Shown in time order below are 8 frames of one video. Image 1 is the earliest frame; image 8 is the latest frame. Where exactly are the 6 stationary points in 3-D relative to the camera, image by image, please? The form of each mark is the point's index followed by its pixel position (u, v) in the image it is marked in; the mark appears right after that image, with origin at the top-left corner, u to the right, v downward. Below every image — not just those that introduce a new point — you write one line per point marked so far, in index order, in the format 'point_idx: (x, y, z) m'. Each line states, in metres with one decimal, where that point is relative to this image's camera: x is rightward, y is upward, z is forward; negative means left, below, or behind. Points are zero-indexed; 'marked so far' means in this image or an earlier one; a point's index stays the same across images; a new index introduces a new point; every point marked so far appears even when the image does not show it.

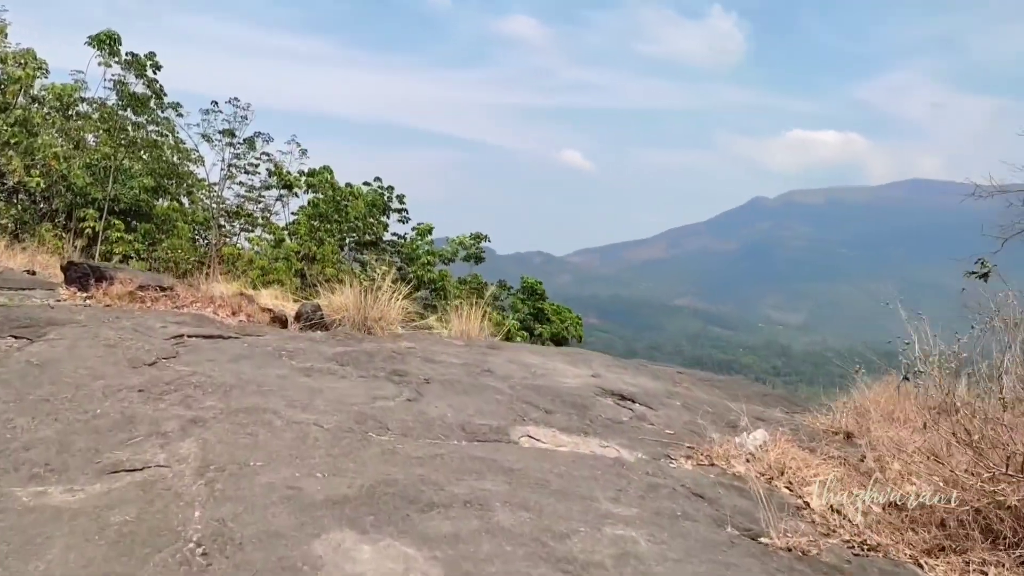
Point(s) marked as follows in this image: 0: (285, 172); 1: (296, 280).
0: (-3.1, +1.6, +9.1) m
1: (-2.6, +0.1, +8.0) m
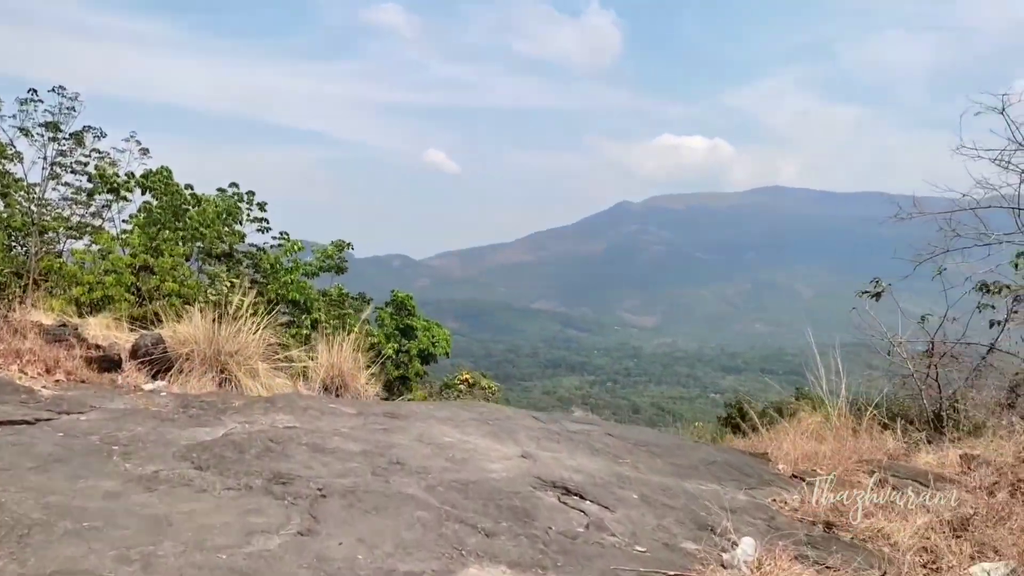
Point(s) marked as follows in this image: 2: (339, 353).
0: (-4.7, +1.3, +8.0) m
1: (-3.9, -0.1, +7.0) m
2: (-1.2, -0.5, +4.8) m
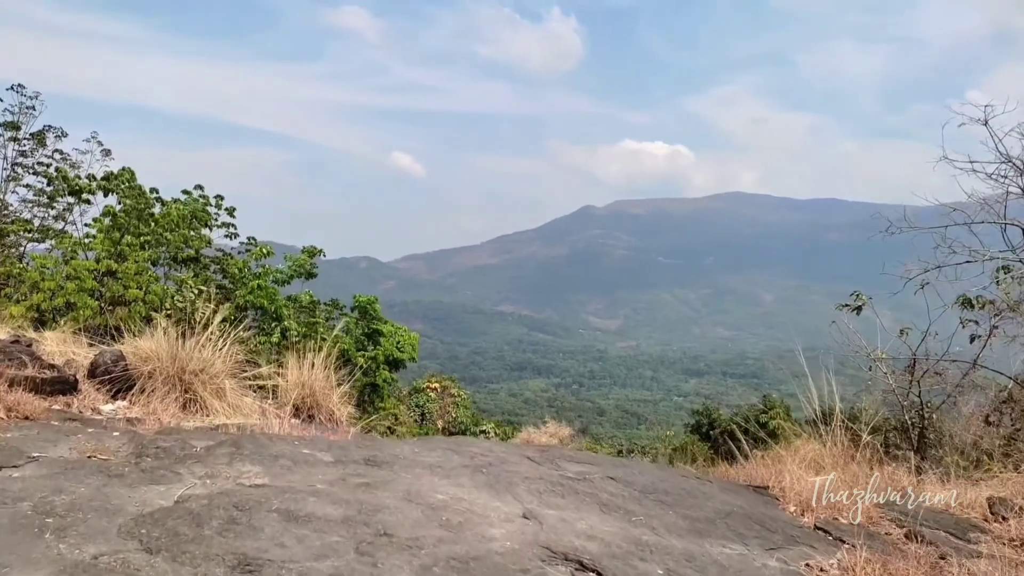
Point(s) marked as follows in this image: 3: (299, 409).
0: (-4.9, +1.3, +7.6) m
1: (-4.1, -0.2, +6.6) m
2: (-1.4, -0.6, +4.6) m
3: (-1.4, -0.8, +4.4) m
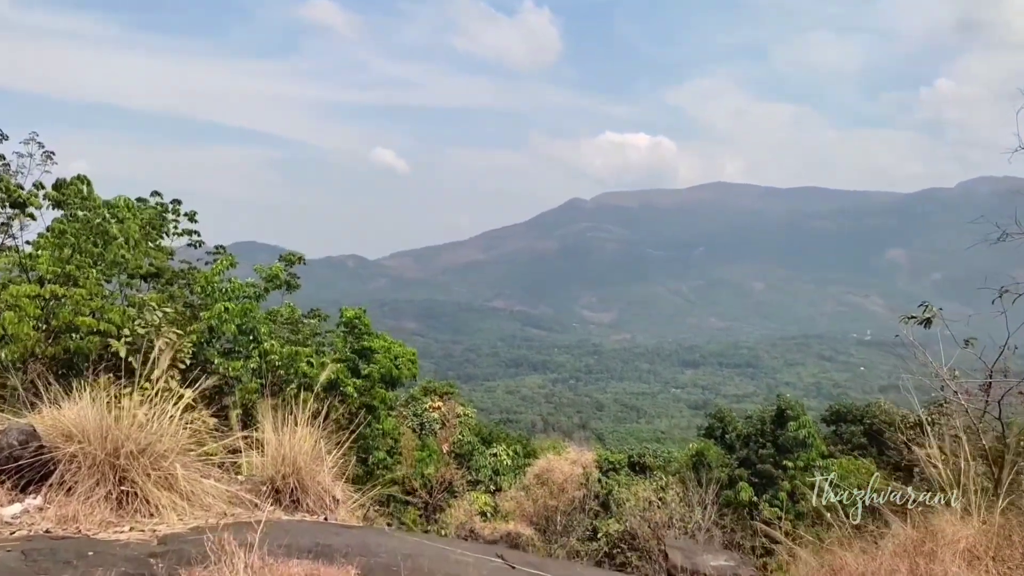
0: (-4.7, +0.9, +6.5) m
1: (-3.9, -0.5, +5.6) m
2: (-1.1, -0.8, +3.6) m
3: (-1.2, -1.0, +3.4) m
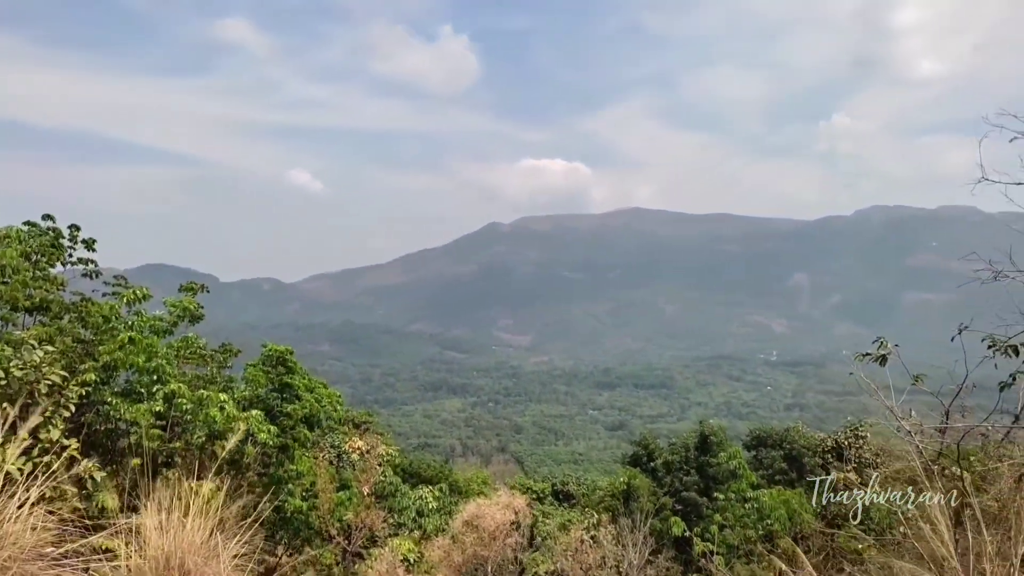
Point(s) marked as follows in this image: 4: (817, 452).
0: (-5.3, +0.6, +5.4) m
1: (-4.3, -0.7, +4.5) m
2: (-1.4, -1.0, +2.8) m
3: (-1.4, -1.2, +2.6) m
4: (+6.1, -3.3, +13.5) m
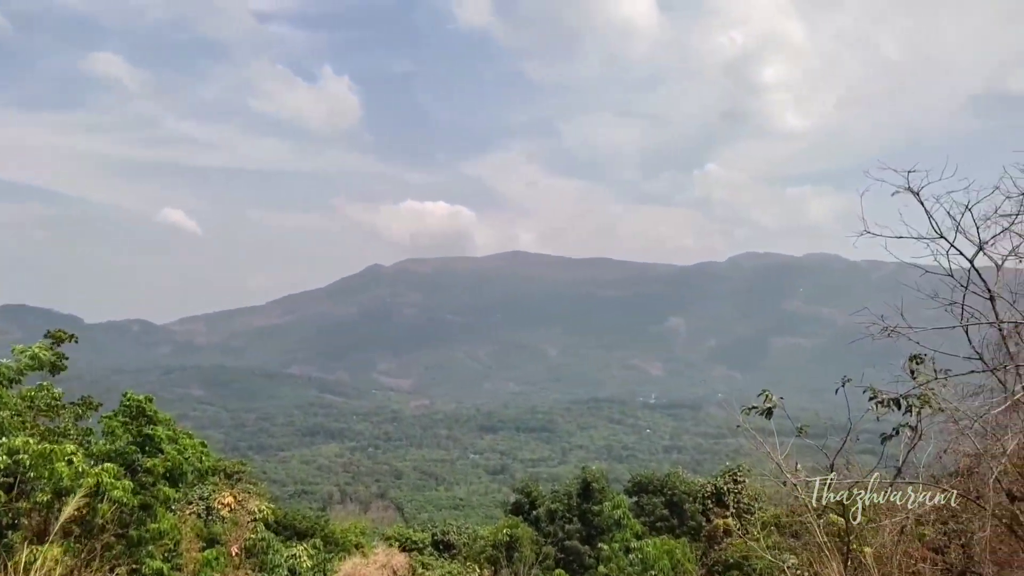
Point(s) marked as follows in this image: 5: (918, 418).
0: (-6.1, +0.4, +4.0) m
1: (-5.0, -0.9, +3.2) m
2: (-1.8, -1.2, +2.0) m
3: (-1.7, -1.4, +1.8) m
4: (+3.7, -4.2, +13.7) m
5: (+2.5, -0.8, +4.1) m
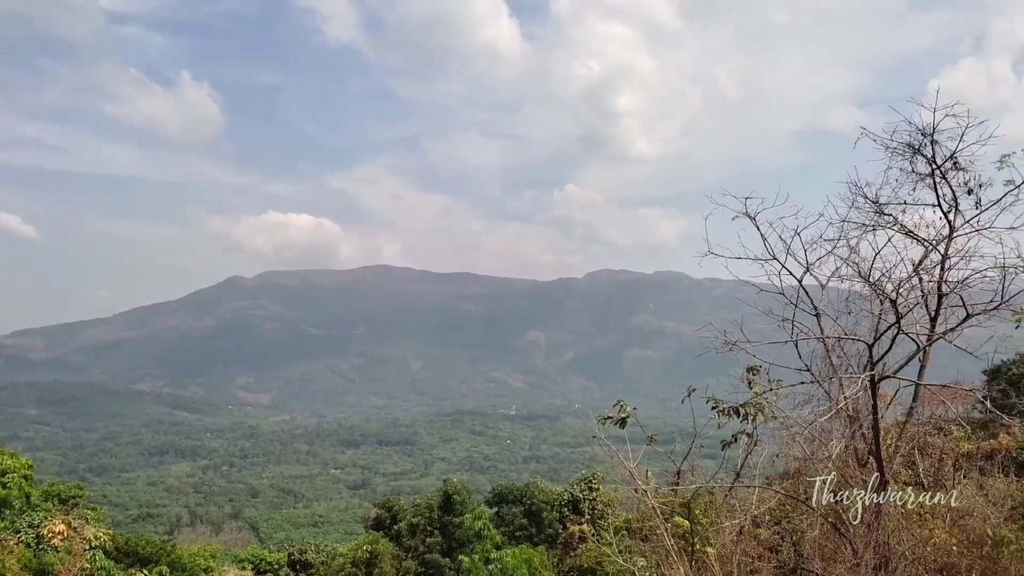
0: (-6.7, +0.4, +2.6) m
1: (-5.5, -0.9, +2.1) m
2: (-2.2, -1.2, +1.5) m
3: (-2.1, -1.4, +1.4) m
4: (+0.9, -4.5, +14.0) m
5: (+1.6, -0.9, +4.4) m
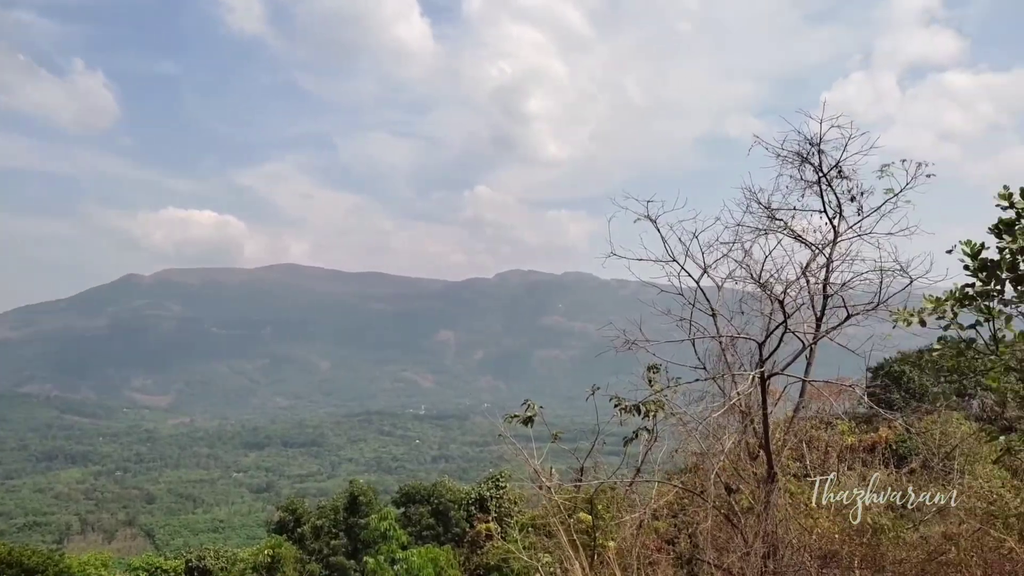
0: (-7.0, +0.5, +1.7) m
1: (-5.8, -0.8, +1.3) m
2: (-2.4, -1.1, +1.2) m
3: (-2.3, -1.3, +1.0) m
4: (-1.0, -4.4, +13.9) m
5: (+1.0, -0.9, +4.5) m
